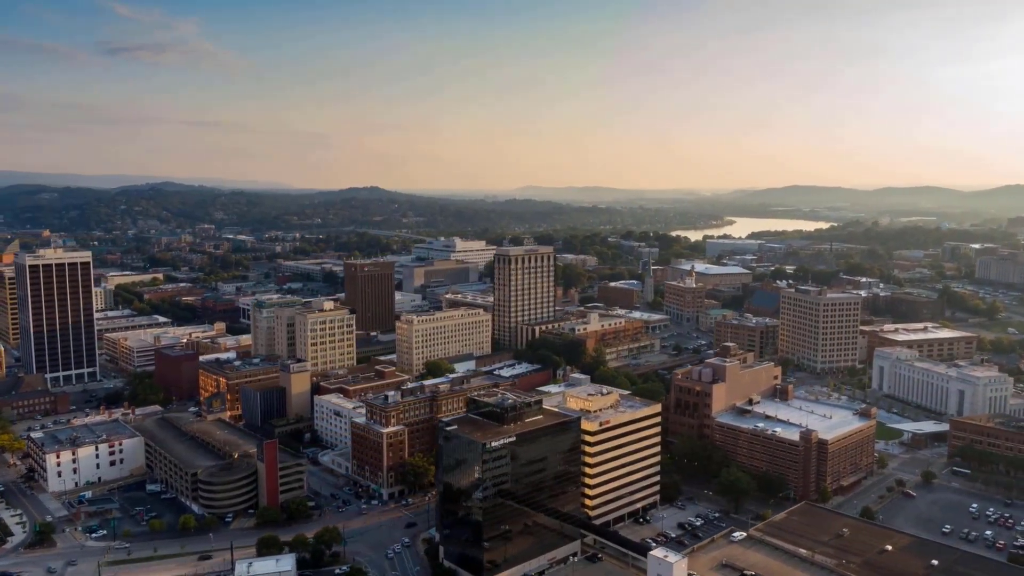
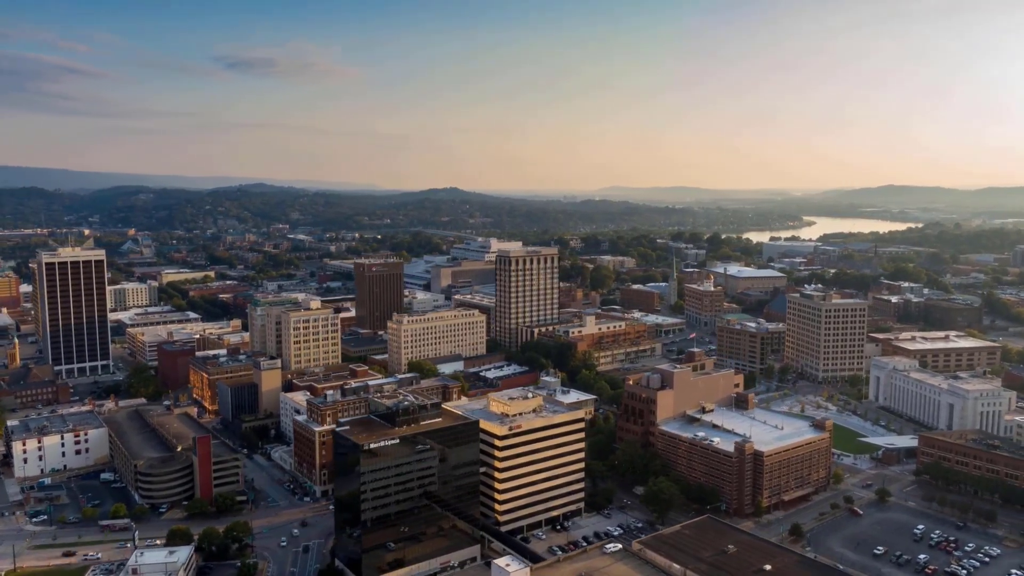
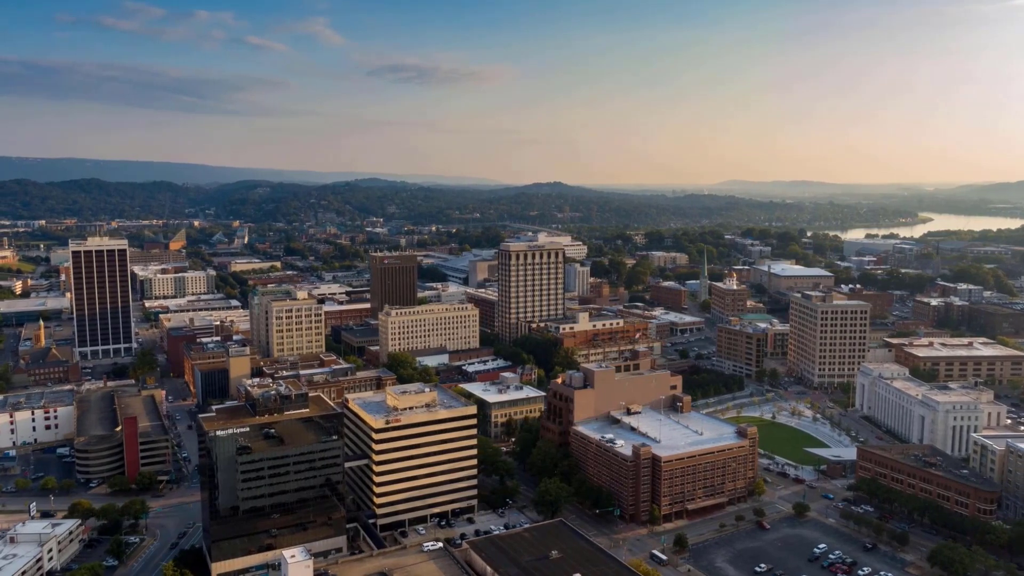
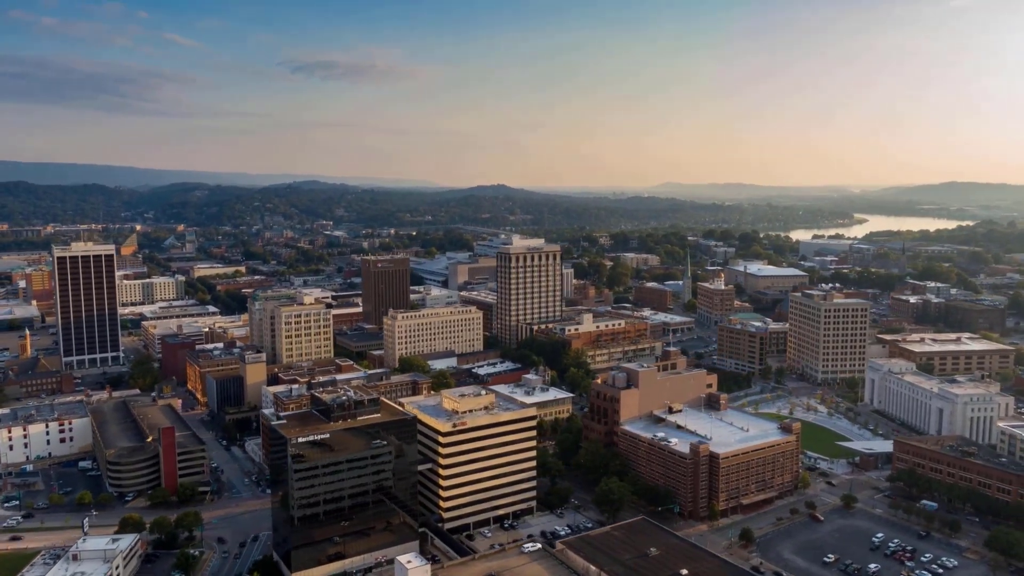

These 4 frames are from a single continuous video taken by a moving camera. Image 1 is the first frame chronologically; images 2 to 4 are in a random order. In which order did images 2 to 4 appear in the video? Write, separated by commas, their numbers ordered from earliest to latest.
2, 4, 3
